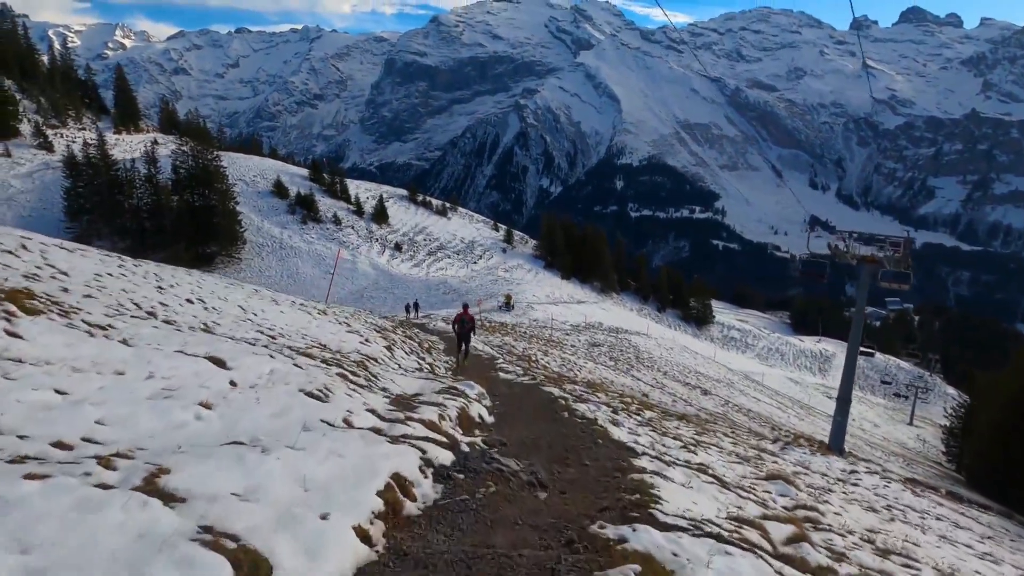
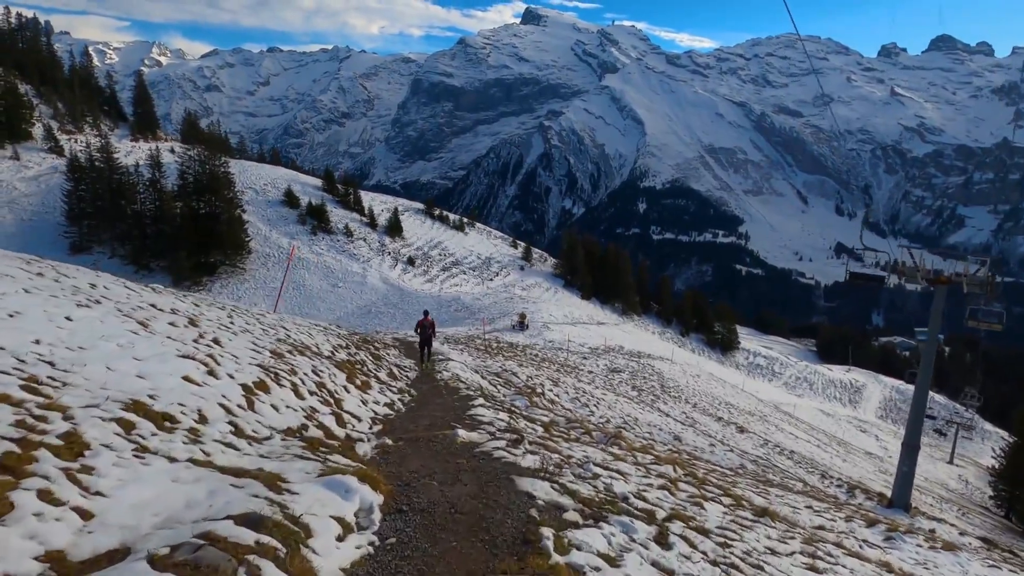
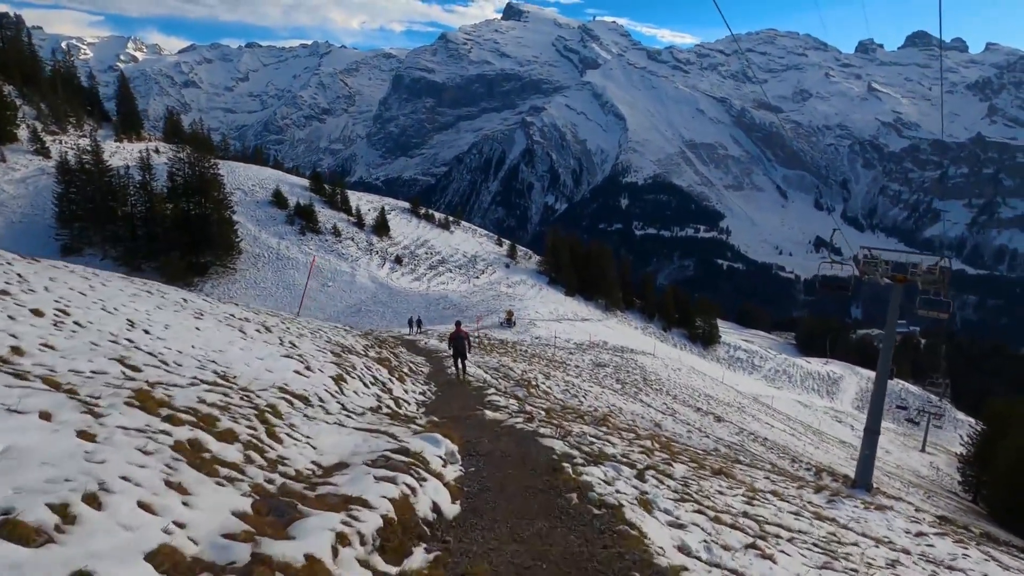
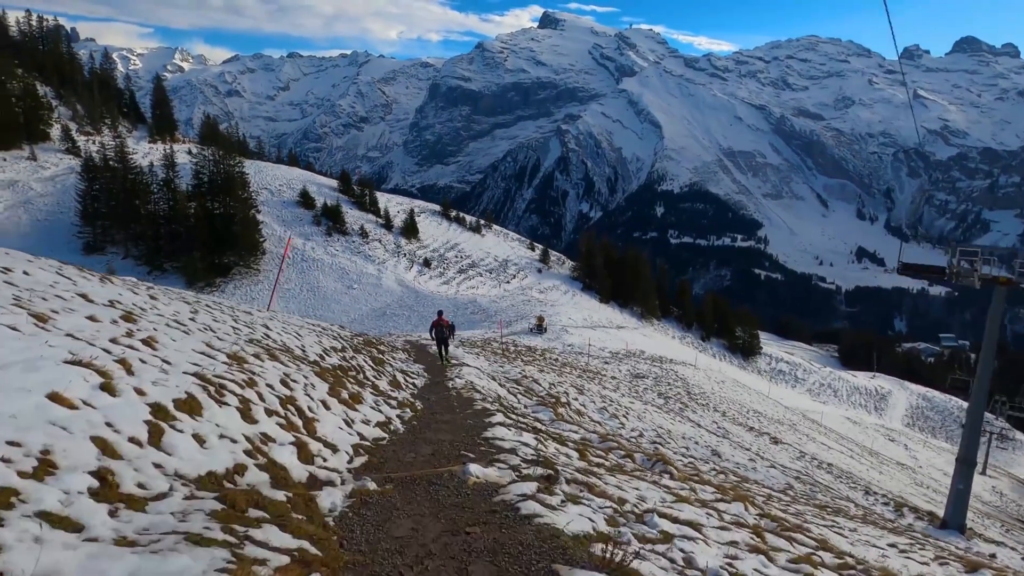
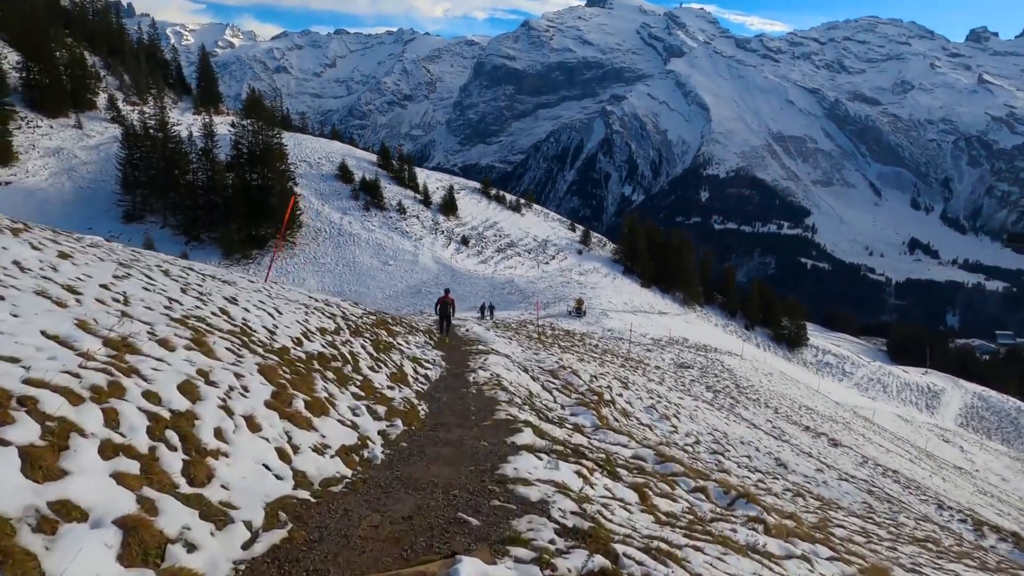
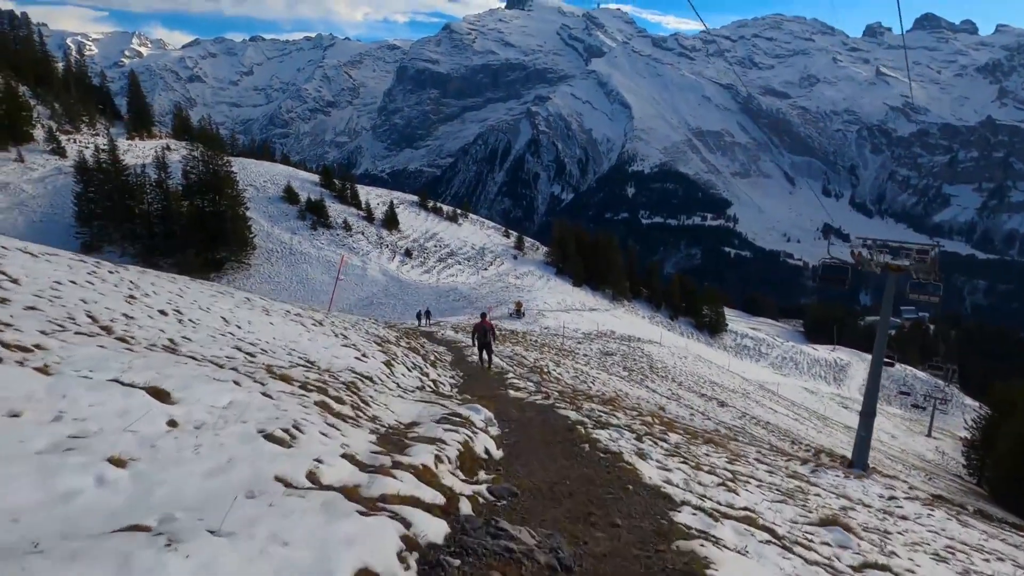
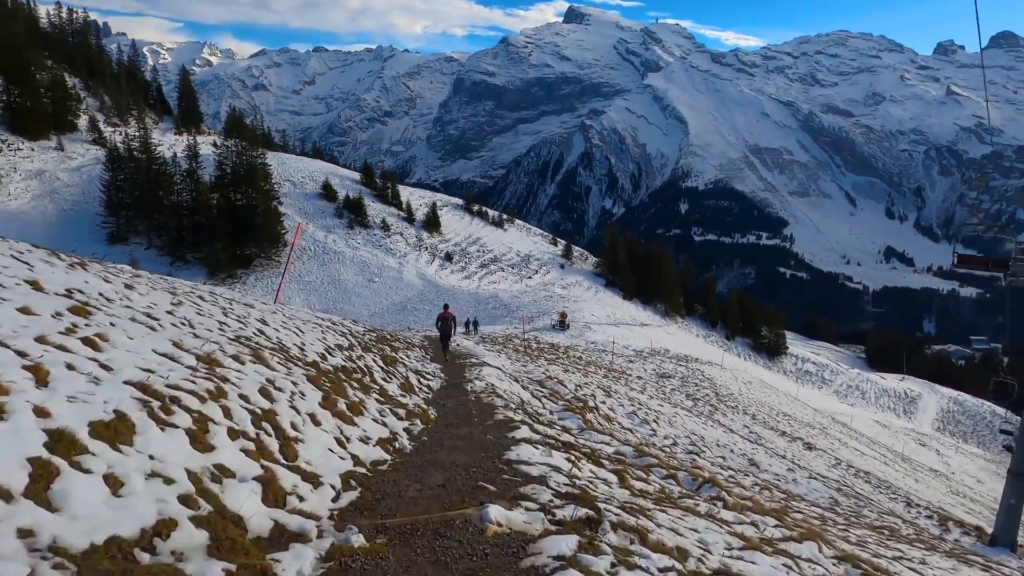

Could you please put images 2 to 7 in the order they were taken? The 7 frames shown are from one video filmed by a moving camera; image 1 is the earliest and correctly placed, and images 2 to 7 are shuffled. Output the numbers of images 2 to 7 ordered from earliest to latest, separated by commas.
6, 3, 2, 4, 7, 5
